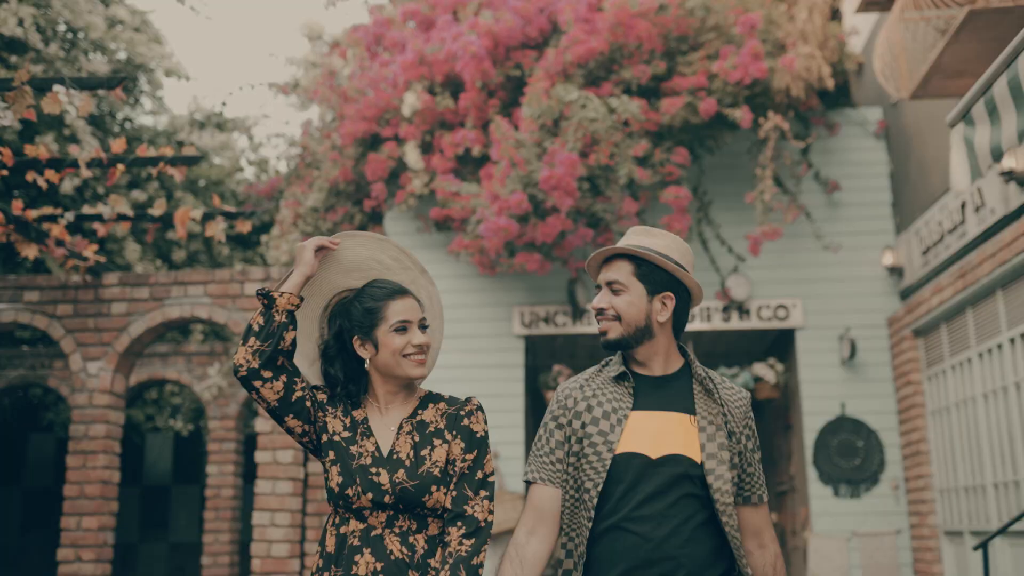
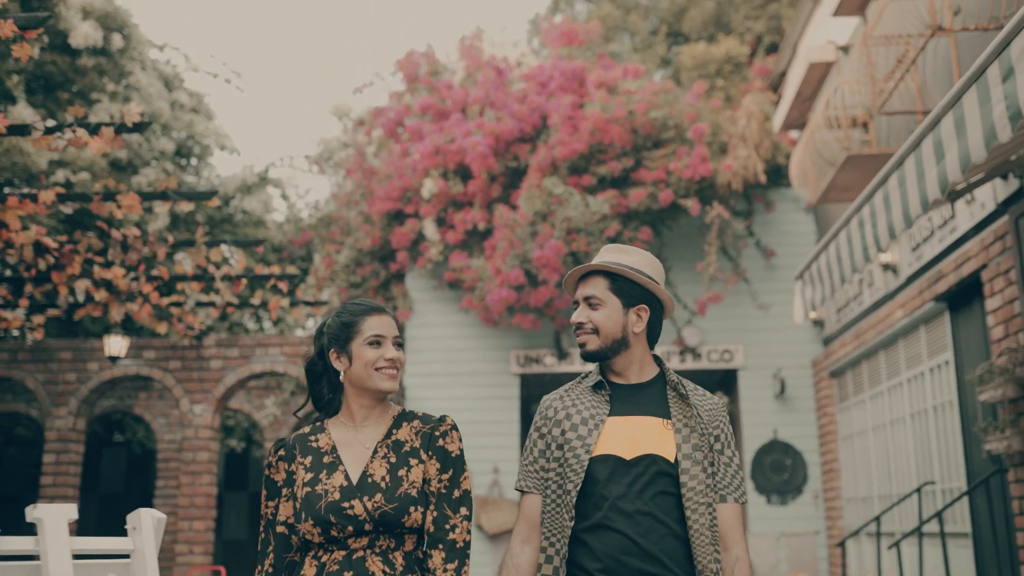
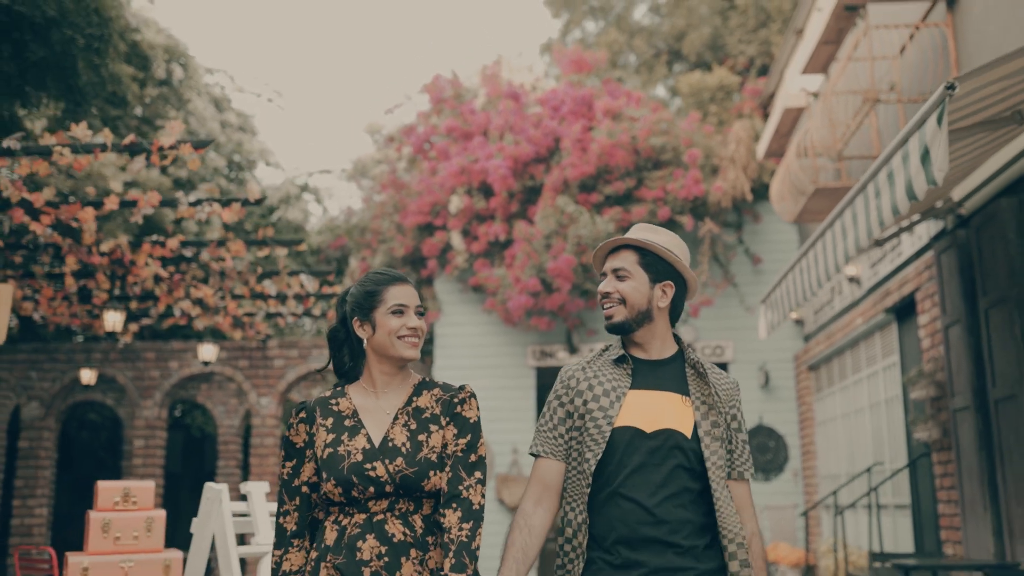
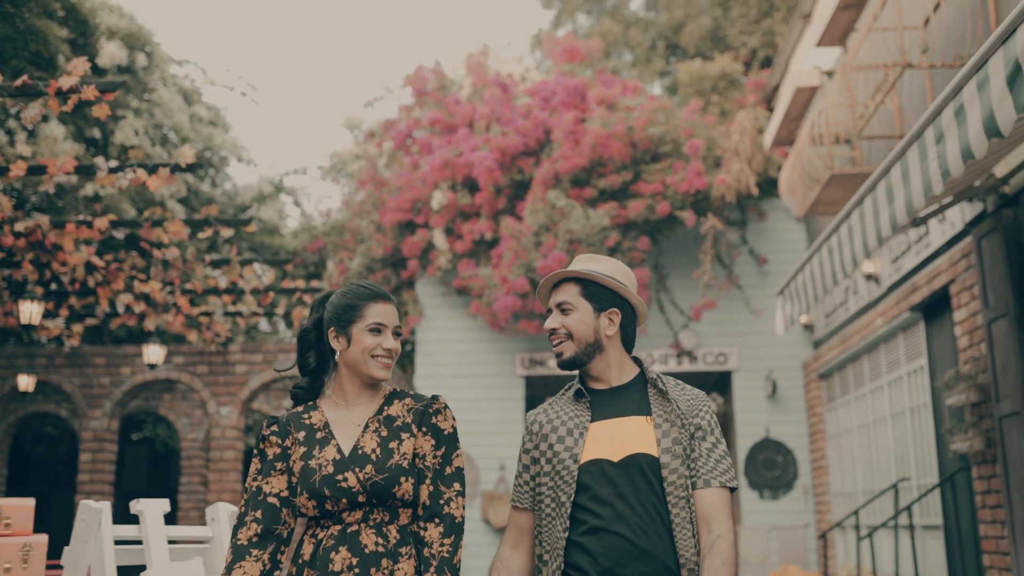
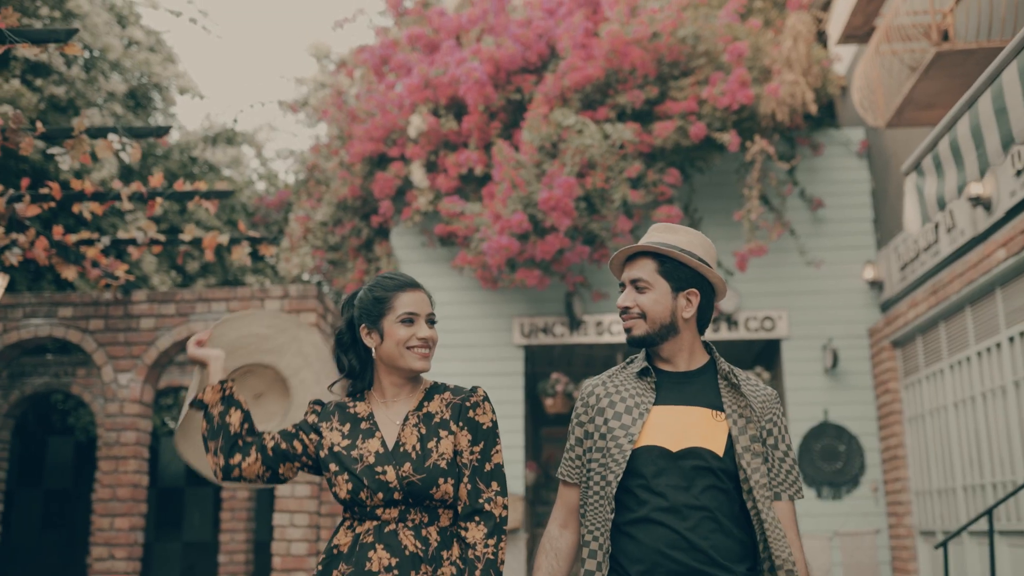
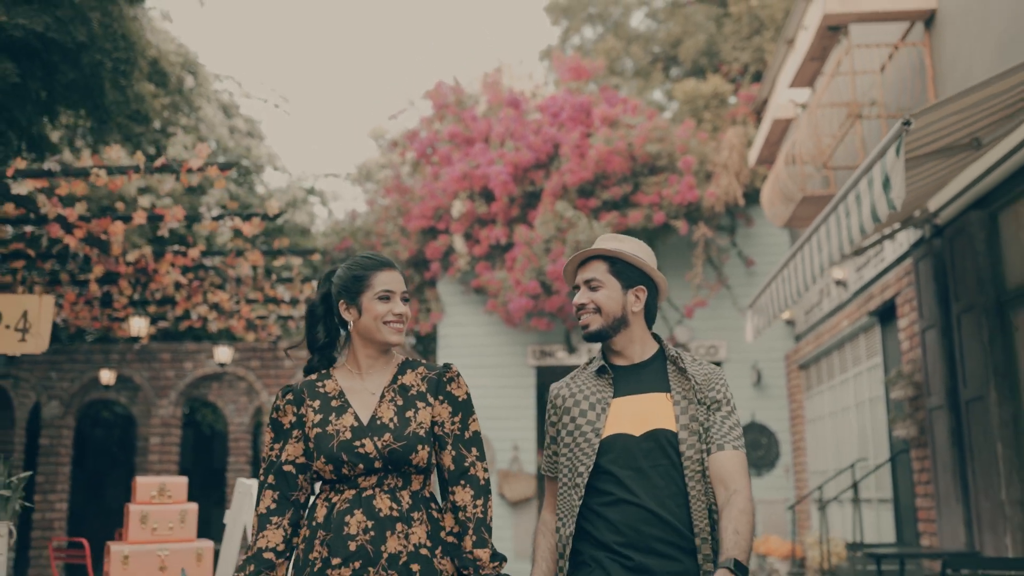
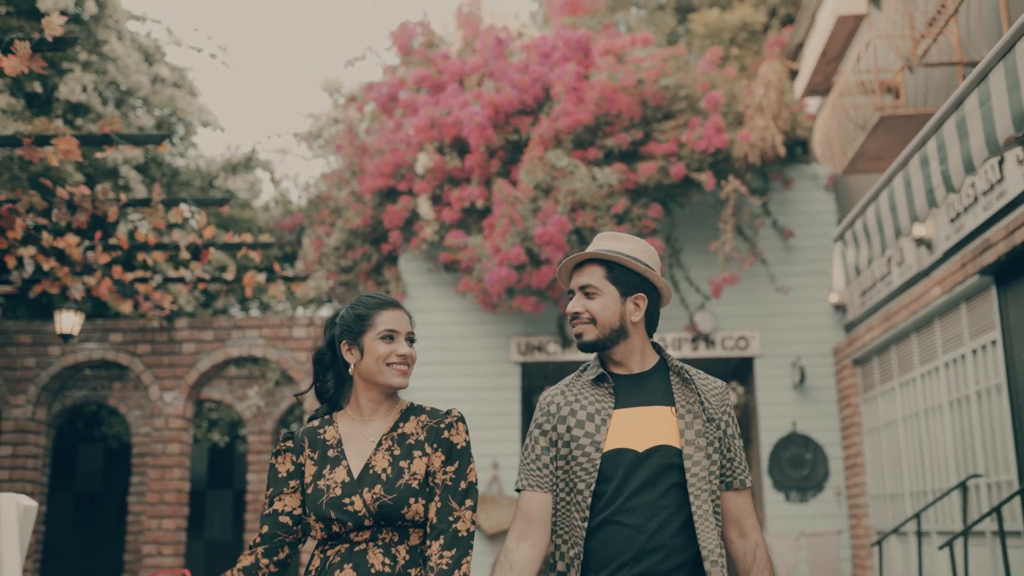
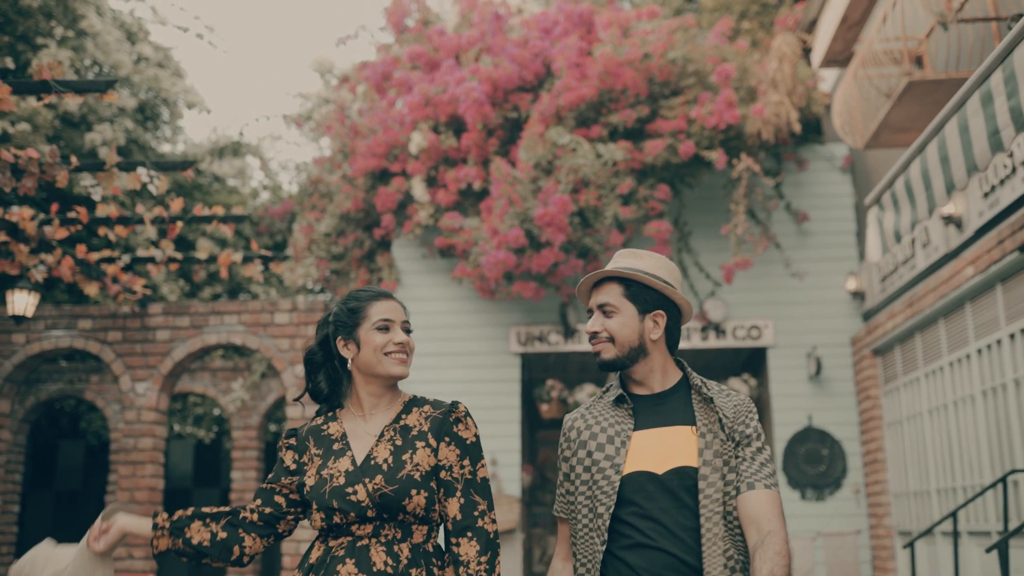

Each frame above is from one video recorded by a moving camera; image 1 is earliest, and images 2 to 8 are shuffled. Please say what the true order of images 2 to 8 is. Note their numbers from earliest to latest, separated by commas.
5, 8, 7, 2, 4, 3, 6
